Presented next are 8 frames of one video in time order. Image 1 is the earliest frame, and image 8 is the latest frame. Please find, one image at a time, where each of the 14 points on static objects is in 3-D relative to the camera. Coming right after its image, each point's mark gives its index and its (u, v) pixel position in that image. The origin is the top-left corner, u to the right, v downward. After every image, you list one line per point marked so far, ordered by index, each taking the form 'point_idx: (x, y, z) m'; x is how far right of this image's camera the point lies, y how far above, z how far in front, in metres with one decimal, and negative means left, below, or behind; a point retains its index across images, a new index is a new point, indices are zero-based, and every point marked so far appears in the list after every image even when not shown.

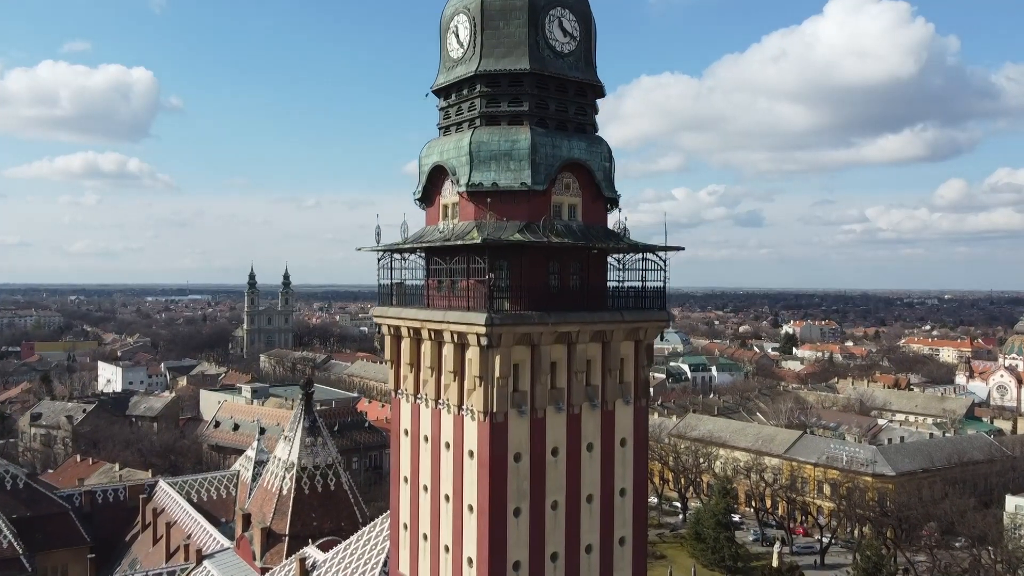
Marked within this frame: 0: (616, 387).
0: (+1.7, -1.6, +13.3) m
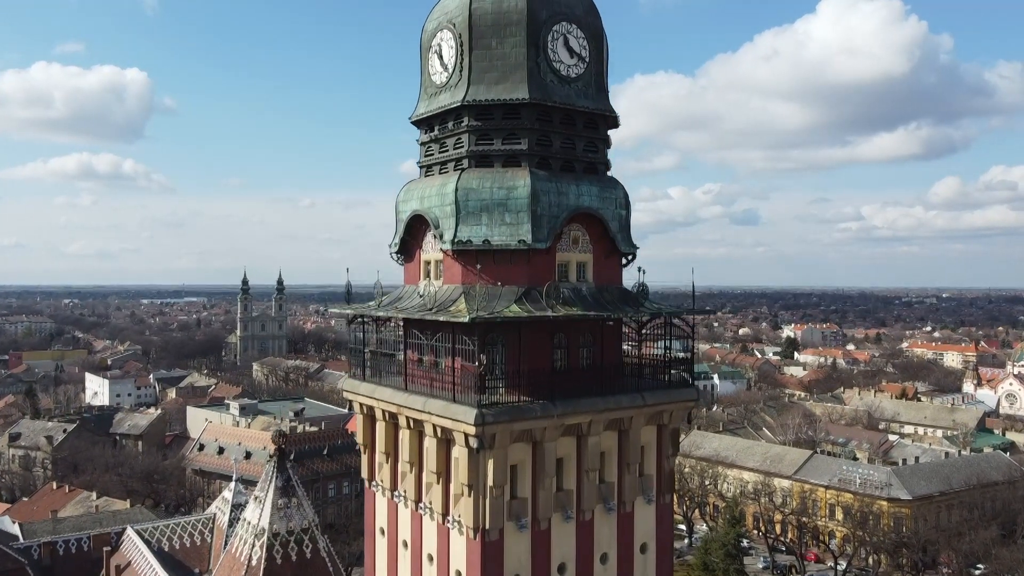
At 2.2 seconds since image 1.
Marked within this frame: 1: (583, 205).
0: (+1.7, -2.7, +11.0) m
1: (+0.9, +1.1, +10.7) m
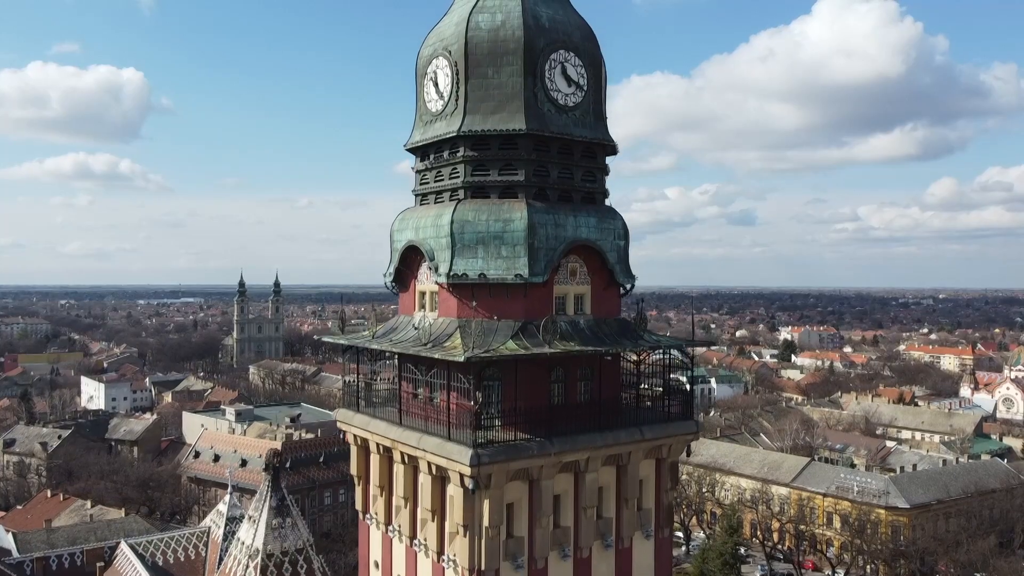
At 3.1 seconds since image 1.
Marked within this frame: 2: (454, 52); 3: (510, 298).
0: (+1.6, -3.1, +10.8) m
1: (+0.9, +0.7, +10.5) m
2: (-0.8, +3.2, +10.7) m
3: (0.0, -0.1, +10.1) m
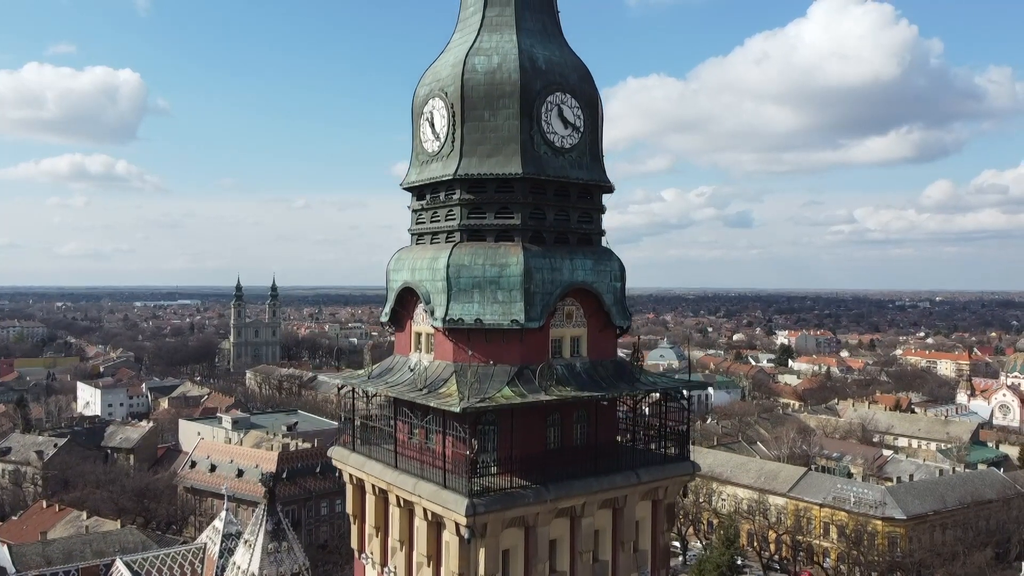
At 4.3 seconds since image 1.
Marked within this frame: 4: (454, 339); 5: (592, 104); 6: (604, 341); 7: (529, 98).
0: (+1.6, -3.7, +10.8) m
1: (+0.9, +0.1, +10.5) m
2: (-0.8, +2.6, +10.7) m
3: (-0.1, -0.7, +10.1) m
4: (-0.7, -0.7, +10.3) m
5: (+1.1, +2.5, +11.1) m
6: (+1.3, -0.7, +10.9) m
7: (+0.2, +2.5, +10.5) m
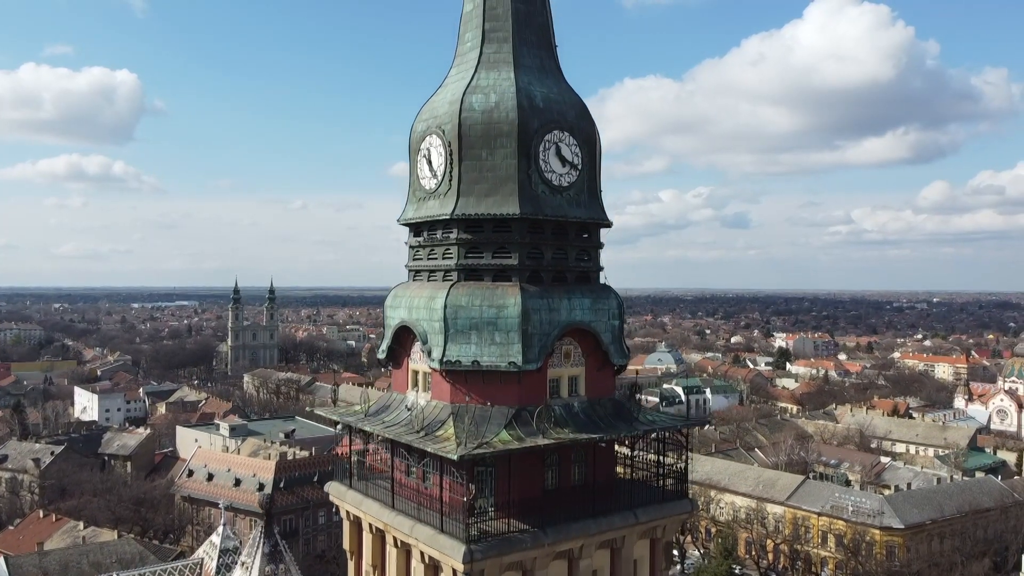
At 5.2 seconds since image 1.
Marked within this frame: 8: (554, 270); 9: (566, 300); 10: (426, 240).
0: (+1.6, -4.2, +10.7) m
1: (+0.8, -0.4, +10.4) m
2: (-0.9, +2.1, +10.6) m
3: (-0.1, -1.2, +10.1) m
4: (-0.8, -1.2, +10.2) m
5: (+1.1, +2.0, +11.1) m
6: (+1.2, -1.2, +10.9) m
7: (+0.2, +2.0, +10.4) m
8: (+0.6, +0.2, +10.5) m
9: (+0.7, -0.2, +10.4) m
10: (-1.2, +0.6, +10.9) m
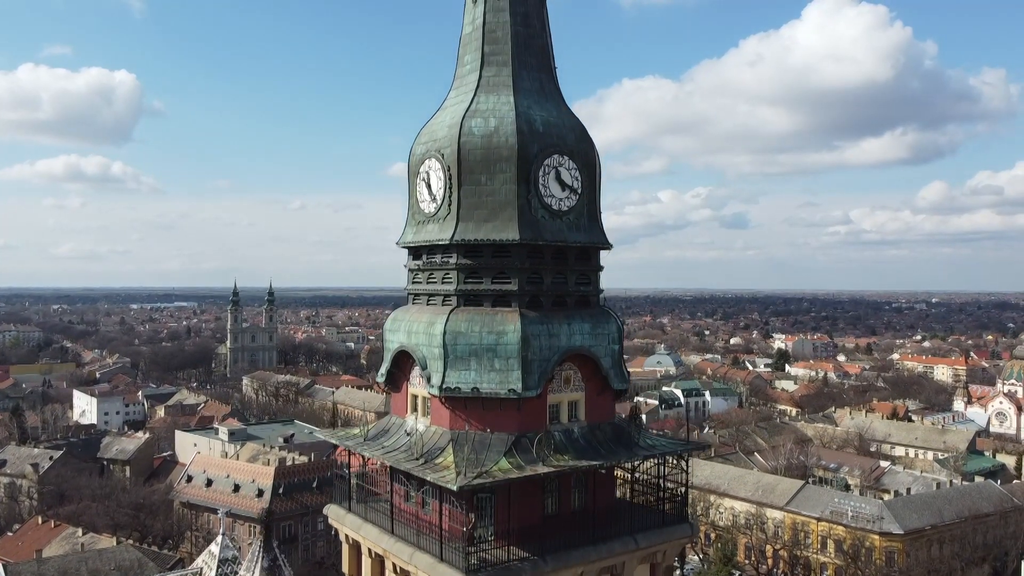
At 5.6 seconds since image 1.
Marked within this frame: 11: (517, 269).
0: (+1.6, -4.5, +10.7) m
1: (+0.8, -0.7, +10.4) m
2: (-0.9, +1.8, +10.6) m
3: (-0.1, -1.5, +10.0) m
4: (-0.8, -1.5, +10.2) m
5: (+1.1, +1.7, +11.0) m
6: (+1.2, -1.6, +10.9) m
7: (+0.2, +1.6, +10.4) m
8: (+0.5, -0.1, +10.5) m
9: (+0.7, -0.5, +10.4) m
10: (-1.2, +0.3, +10.9) m
11: (+0.1, +0.2, +10.2) m
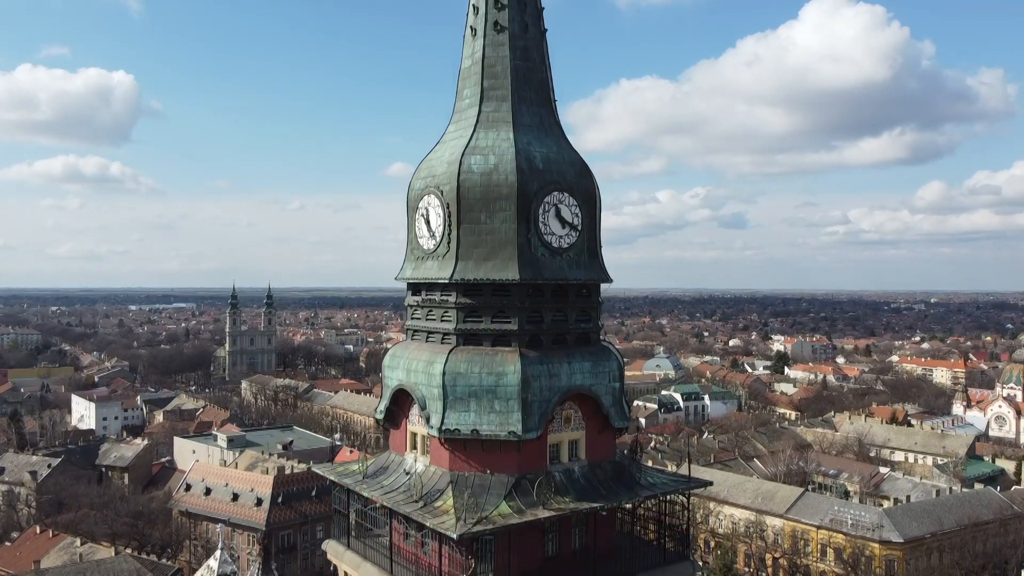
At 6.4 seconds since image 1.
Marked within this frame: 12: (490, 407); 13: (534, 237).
0: (+1.6, -5.0, +10.6) m
1: (+0.8, -1.2, +10.3) m
2: (-0.9, +1.2, +10.5) m
3: (-0.1, -2.0, +9.9) m
4: (-0.8, -2.0, +10.1) m
5: (+1.1, +1.2, +10.9) m
6: (+1.2, -2.1, +10.8) m
7: (+0.2, +1.1, +10.3) m
8: (+0.5, -0.6, +10.4) m
9: (+0.7, -1.0, +10.3) m
10: (-1.2, -0.2, +10.8) m
11: (+0.1, -0.3, +10.1) m
12: (-0.3, -1.5, +9.9) m
13: (+0.3, +0.7, +10.3) m
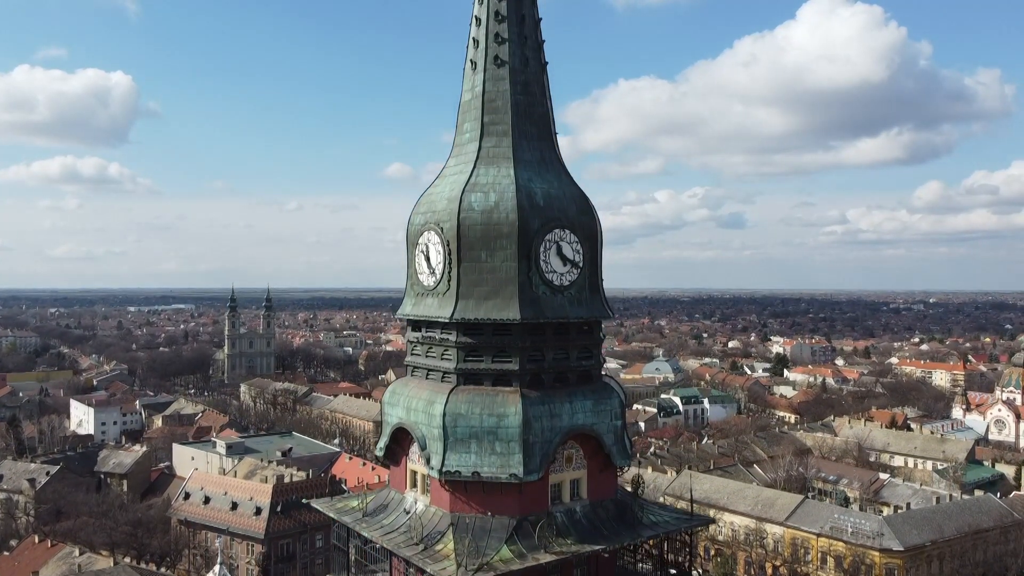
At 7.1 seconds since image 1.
0: (+1.6, -5.5, +10.5) m
1: (+0.8, -1.7, +10.2) m
2: (-0.9, +0.8, +10.4) m
3: (-0.1, -2.5, +9.8) m
4: (-0.8, -2.5, +10.0) m
5: (+1.1, +0.7, +10.9) m
6: (+1.2, -2.6, +10.7) m
7: (+0.2, +0.6, +10.2) m
8: (+0.6, -1.1, +10.3) m
9: (+0.7, -1.5, +10.2) m
10: (-1.2, -0.7, +10.7) m
11: (+0.1, -0.8, +10.0) m
12: (-0.3, -2.0, +9.8) m
13: (+0.3, +0.2, +10.2) m
